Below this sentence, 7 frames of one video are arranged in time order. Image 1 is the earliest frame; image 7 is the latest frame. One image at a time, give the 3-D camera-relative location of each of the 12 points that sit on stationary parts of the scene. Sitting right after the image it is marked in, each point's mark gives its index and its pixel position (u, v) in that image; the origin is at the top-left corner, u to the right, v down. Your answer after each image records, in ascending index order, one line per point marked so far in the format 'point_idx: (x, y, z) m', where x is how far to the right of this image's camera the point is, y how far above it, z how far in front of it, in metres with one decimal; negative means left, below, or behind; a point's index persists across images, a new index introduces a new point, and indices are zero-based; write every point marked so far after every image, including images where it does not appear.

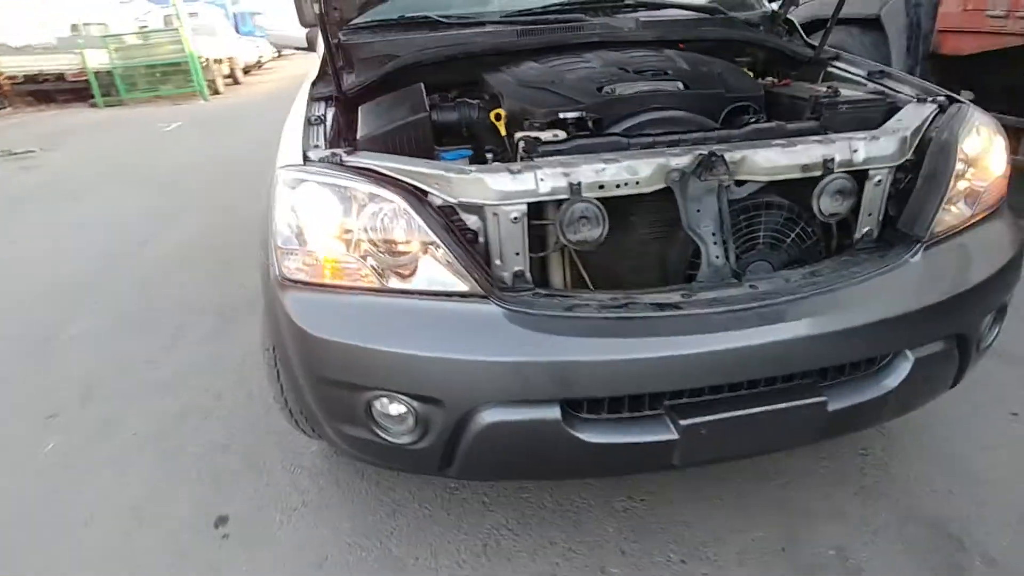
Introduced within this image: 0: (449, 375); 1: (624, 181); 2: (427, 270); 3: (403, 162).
0: (-0.2, -0.2, +1.5) m
1: (+0.3, +0.3, +1.6) m
2: (-0.2, +0.1, +1.5) m
3: (-0.3, +0.4, +1.6) m
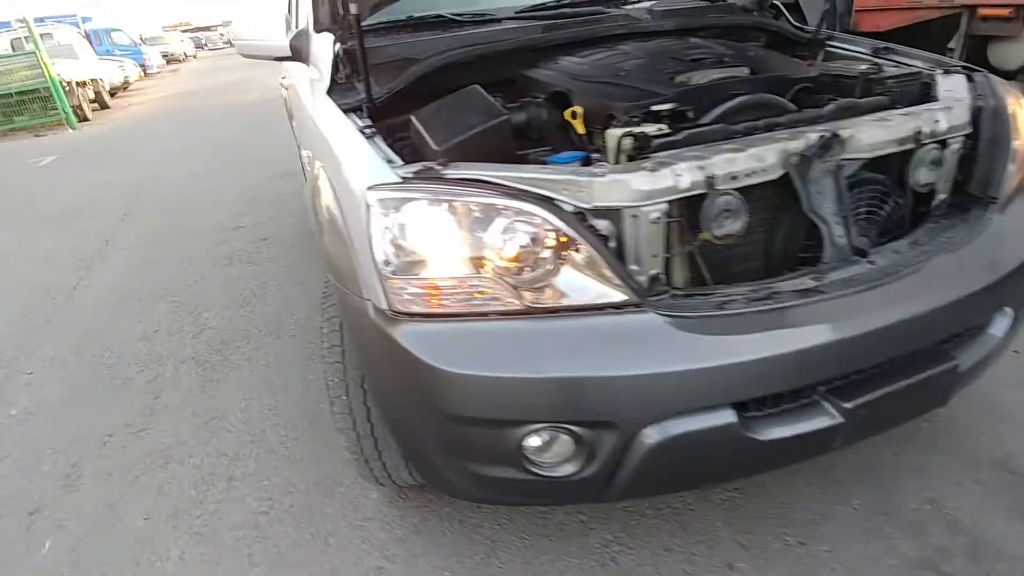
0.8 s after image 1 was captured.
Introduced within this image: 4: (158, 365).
0: (+0.3, -0.2, +1.4) m
1: (+0.6, +0.3, +1.5) m
2: (+0.1, 0.0, +1.4) m
3: (+0.1, +0.3, +1.5) m
4: (-2.1, -0.5, +3.4) m
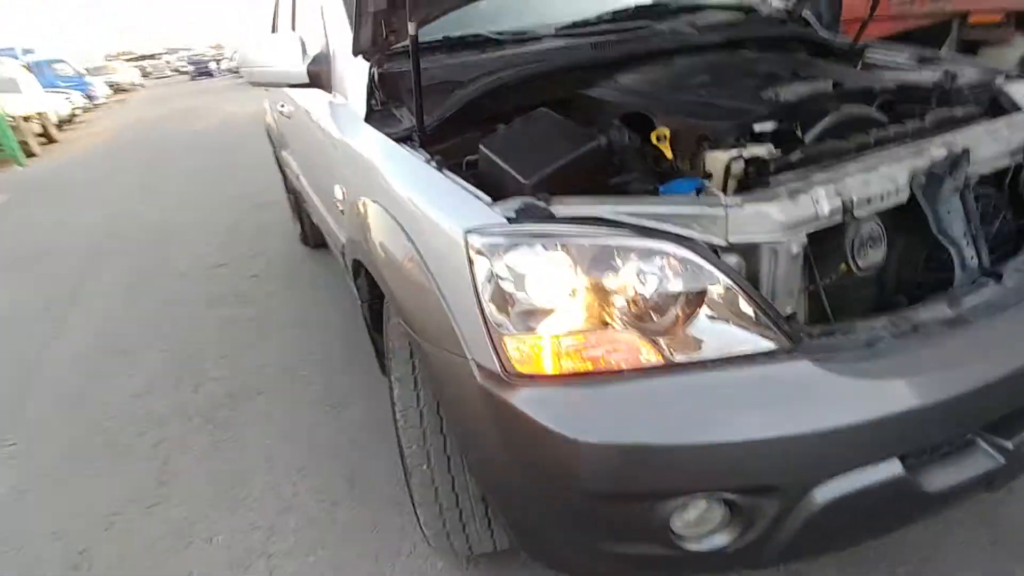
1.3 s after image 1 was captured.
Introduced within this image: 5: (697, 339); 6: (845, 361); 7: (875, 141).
0: (+0.6, -0.3, +1.2) m
1: (+0.9, +0.2, +1.4) m
2: (+0.4, -0.1, +1.2) m
3: (+0.3, +0.2, +1.3) m
4: (-1.9, -0.7, +3.0) m
5: (+0.4, -0.1, +1.2) m
6: (+0.7, -0.2, +1.3) m
7: (+1.0, +0.4, +1.5) m
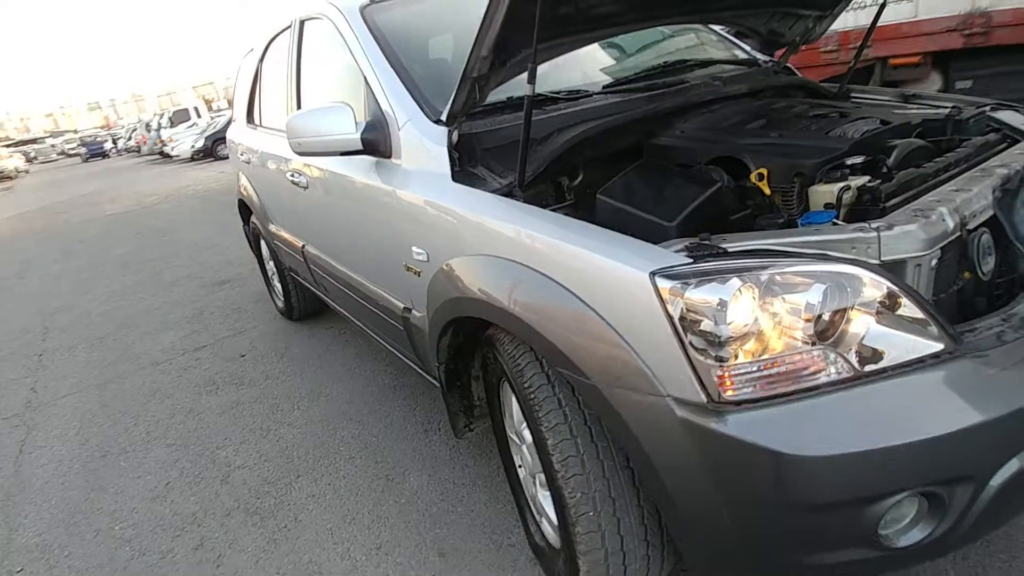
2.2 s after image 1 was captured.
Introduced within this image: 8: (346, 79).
0: (+1.1, -0.4, +1.3) m
1: (+1.3, +0.2, +1.6) m
2: (+0.9, -0.1, +1.4) m
3: (+0.7, +0.1, +1.5) m
4: (-1.5, -1.1, +2.8) m
5: (+0.9, -0.1, +1.4) m
6: (+1.2, -0.2, +1.4) m
7: (+1.3, +0.4, +1.8) m
8: (-0.8, +1.0, +2.8) m
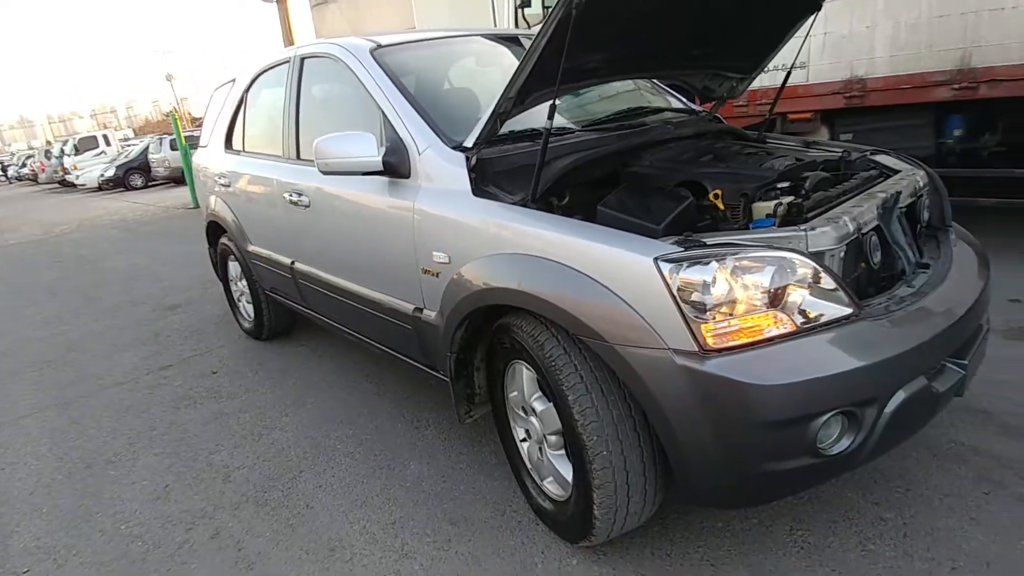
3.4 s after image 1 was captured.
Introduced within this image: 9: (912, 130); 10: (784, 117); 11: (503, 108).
0: (+1.2, -0.3, +1.9) m
1: (+1.4, +0.3, +2.2) m
2: (+1.0, -0.1, +2.0) m
3: (+0.9, +0.2, +2.0) m
4: (-1.6, -1.2, +3.0) m
5: (+1.0, -0.1, +1.9) m
6: (+1.3, -0.1, +2.0) m
7: (+1.4, +0.4, +2.4) m
8: (-0.8, +1.0, +3.2) m
9: (+3.7, +1.5, +5.4) m
10: (+2.7, +1.7, +5.9) m
11: (-0.1, +0.8, +2.4) m
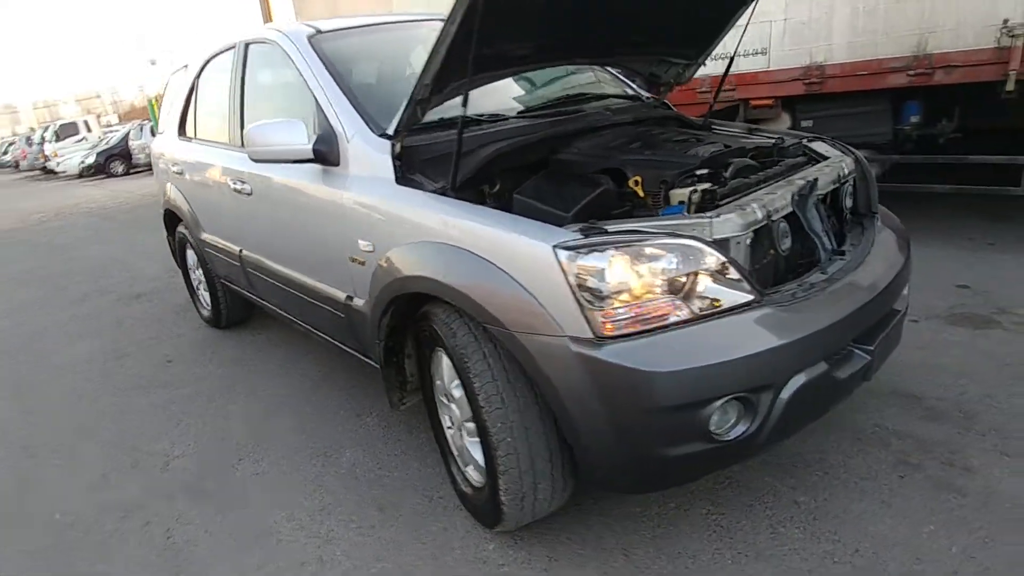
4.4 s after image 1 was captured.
0: (+0.9, -0.2, +1.9) m
1: (+1.1, +0.3, +2.3) m
2: (+0.7, 0.0, +2.0) m
3: (+0.5, +0.2, +2.0) m
4: (-1.9, -1.1, +3.0) m
5: (+0.7, 0.0, +2.0) m
6: (+1.0, -0.1, +2.1) m
7: (+1.1, +0.5, +2.4) m
8: (-1.2, +1.0, +3.2) m
9: (+3.3, +1.6, +5.4) m
10: (+2.4, +1.9, +5.9) m
11: (-0.4, +0.8, +2.4) m
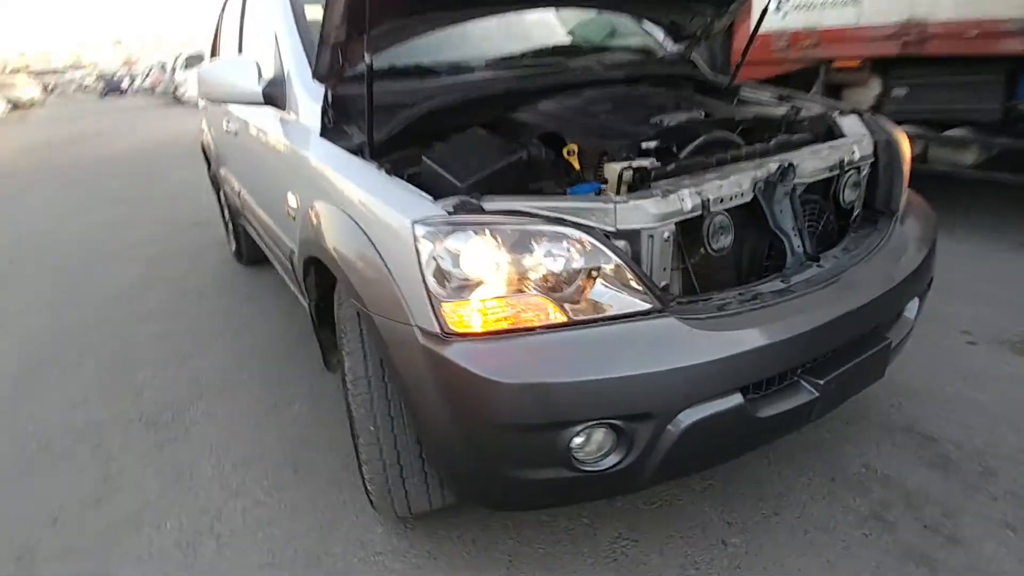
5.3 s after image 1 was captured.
0: (+0.4, -0.3, +1.6) m
1: (+0.7, +0.3, +1.8) m
2: (+0.3, 0.0, +1.6) m
3: (+0.1, +0.3, +1.7) m
4: (-2.2, -0.8, +3.1) m
5: (+0.2, 0.0, +1.6) m
6: (+0.6, -0.1, +1.7) m
7: (+0.7, +0.4, +2.0) m
8: (-1.3, +1.3, +3.0) m
9: (+3.6, +1.5, +4.4) m
10: (+2.7, +1.9, +5.0) m
11: (-0.6, +0.9, +2.2) m
